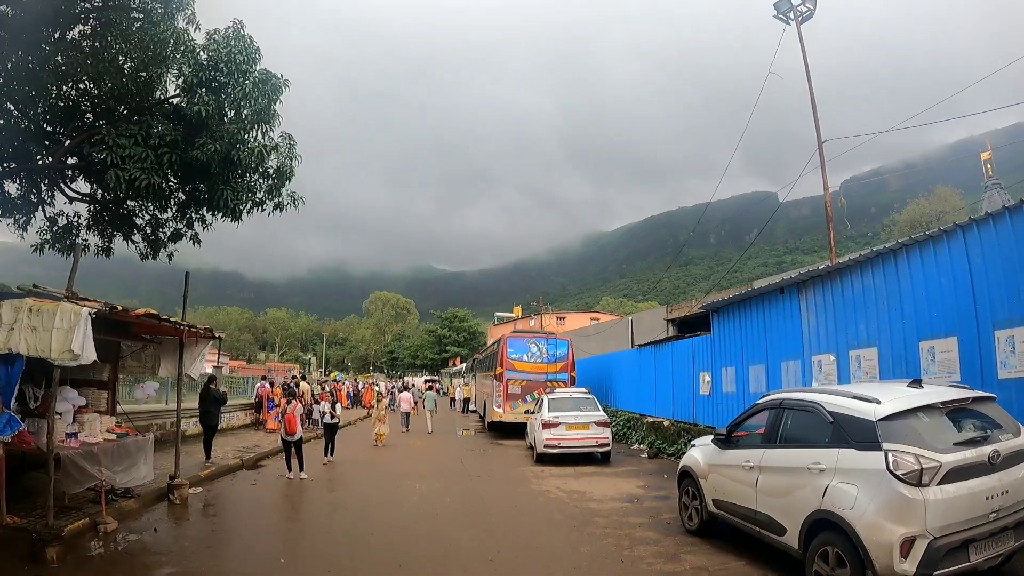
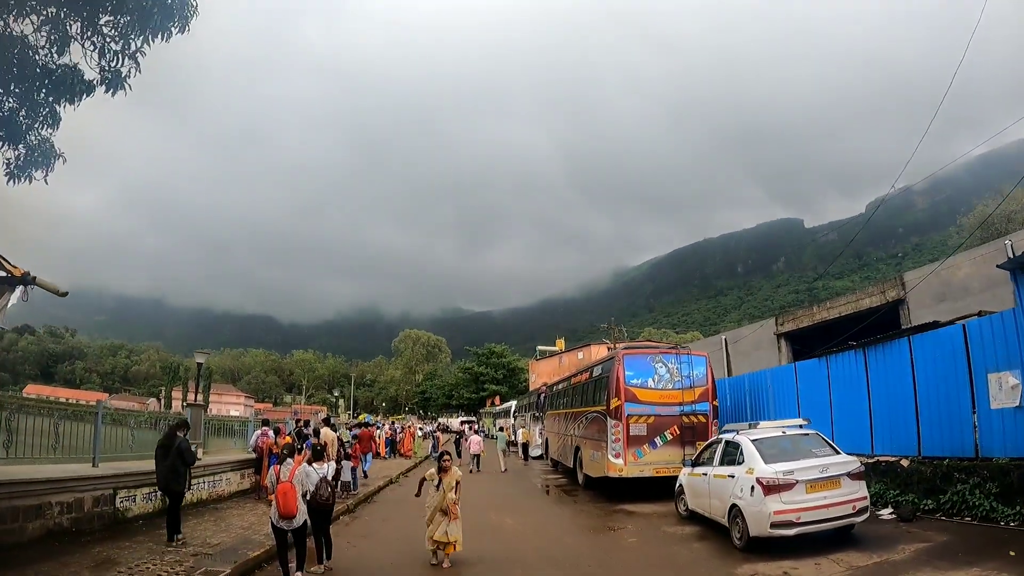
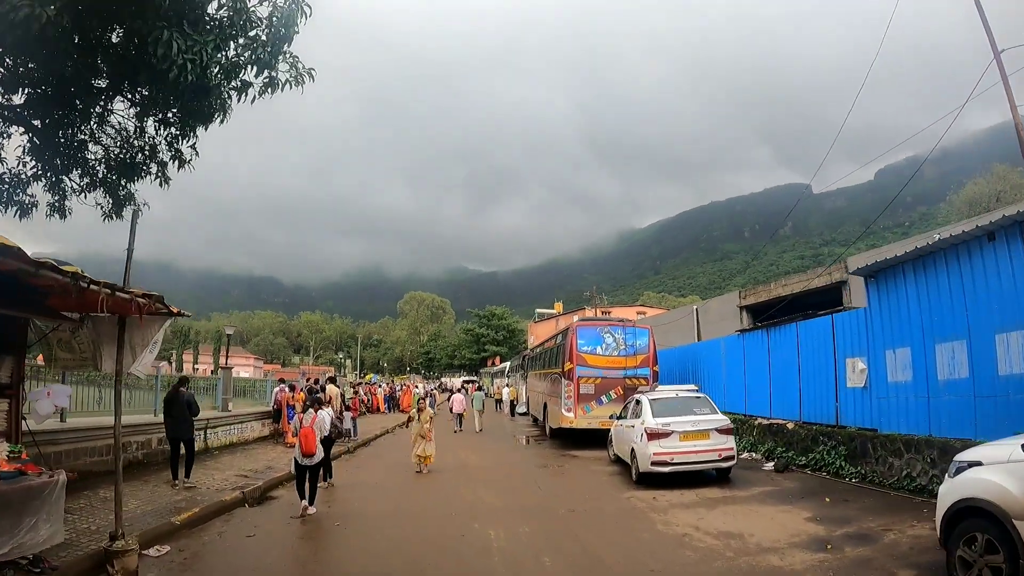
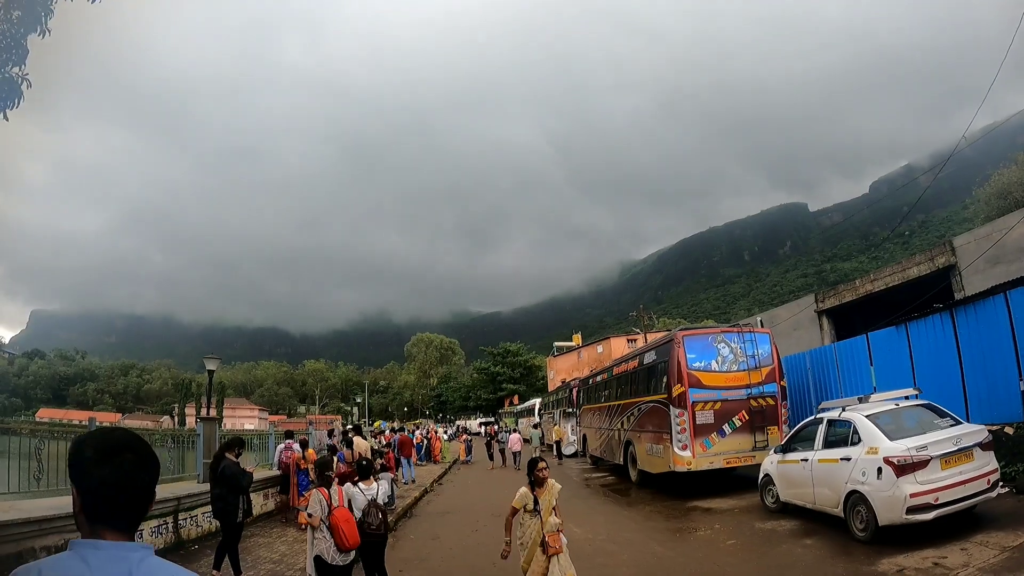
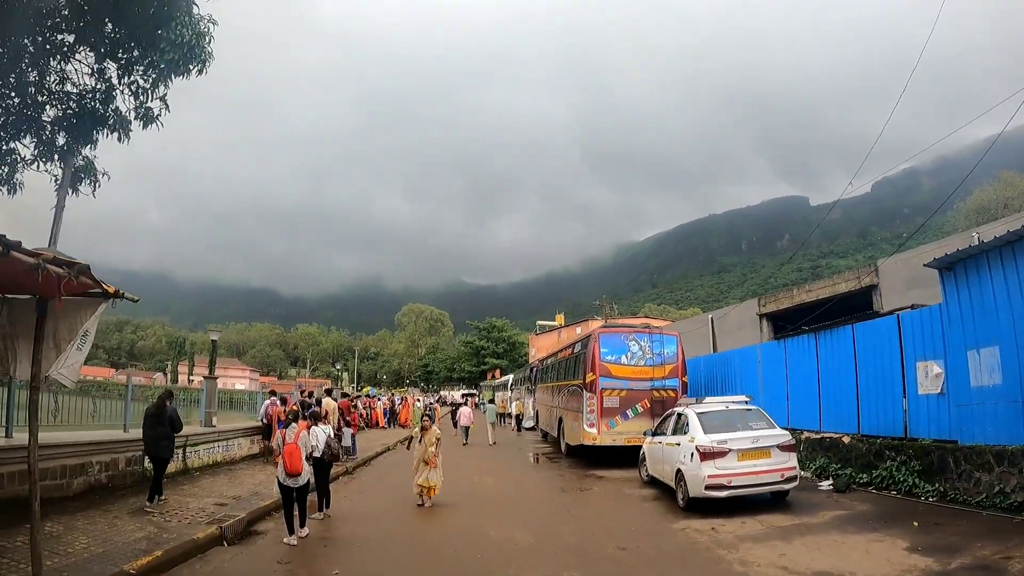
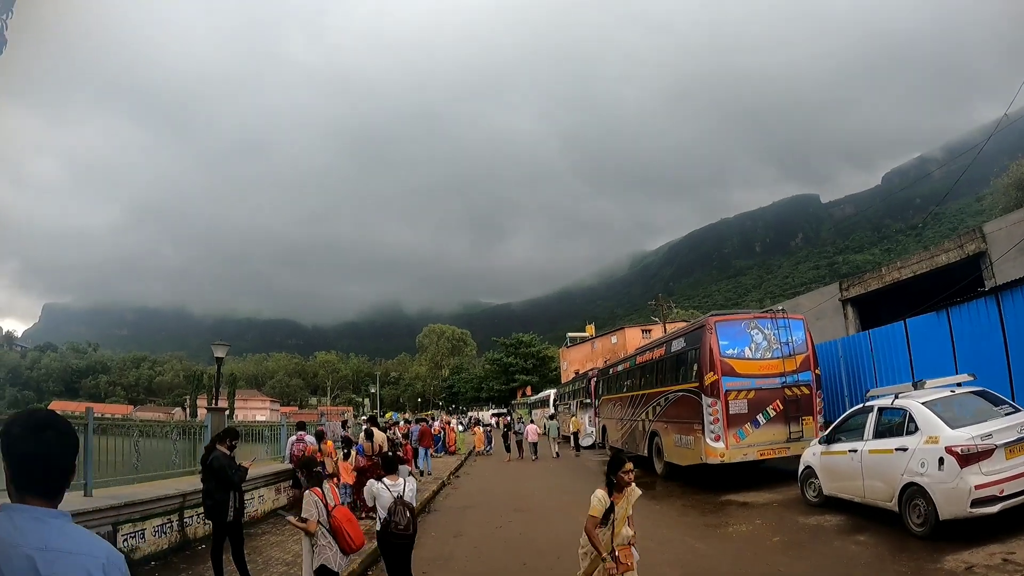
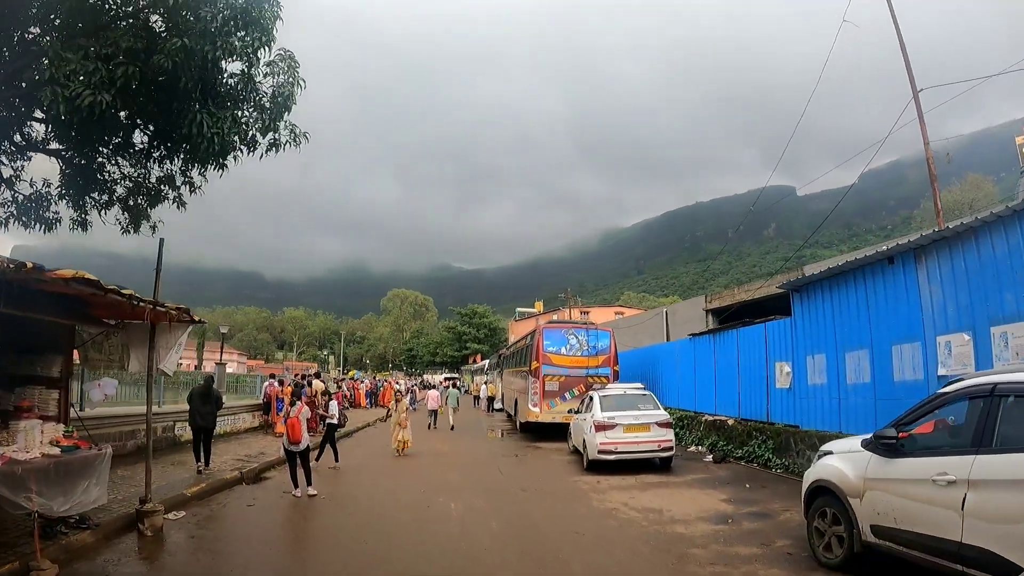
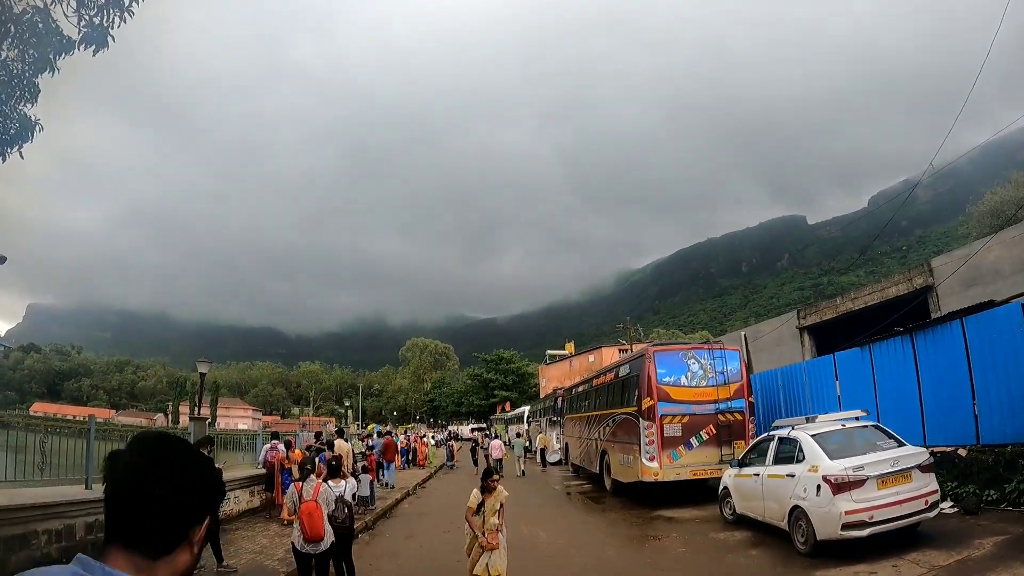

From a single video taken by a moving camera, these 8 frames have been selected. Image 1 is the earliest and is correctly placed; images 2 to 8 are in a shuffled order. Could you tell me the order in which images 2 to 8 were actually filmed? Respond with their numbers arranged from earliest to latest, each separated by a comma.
7, 3, 5, 2, 8, 4, 6
